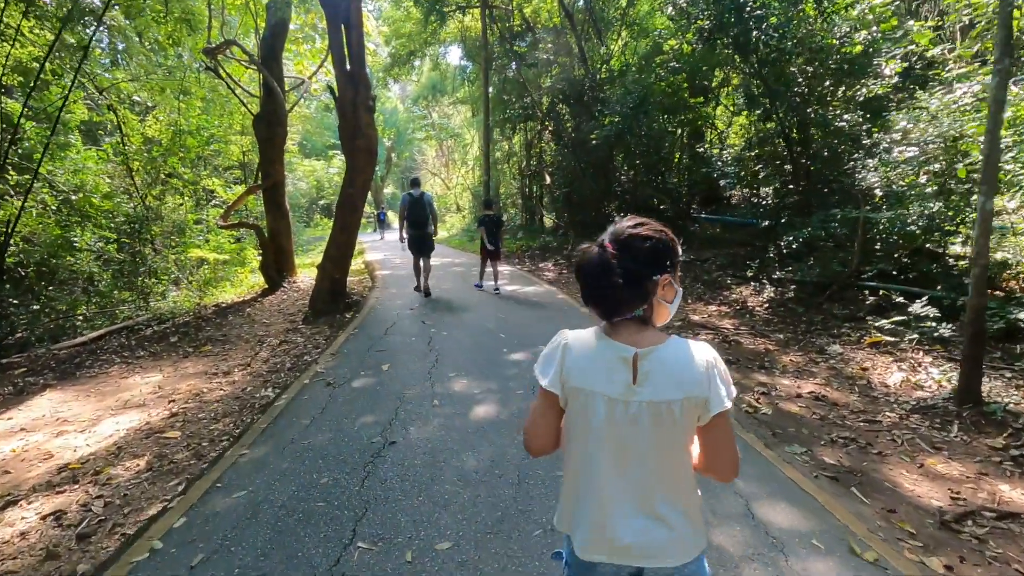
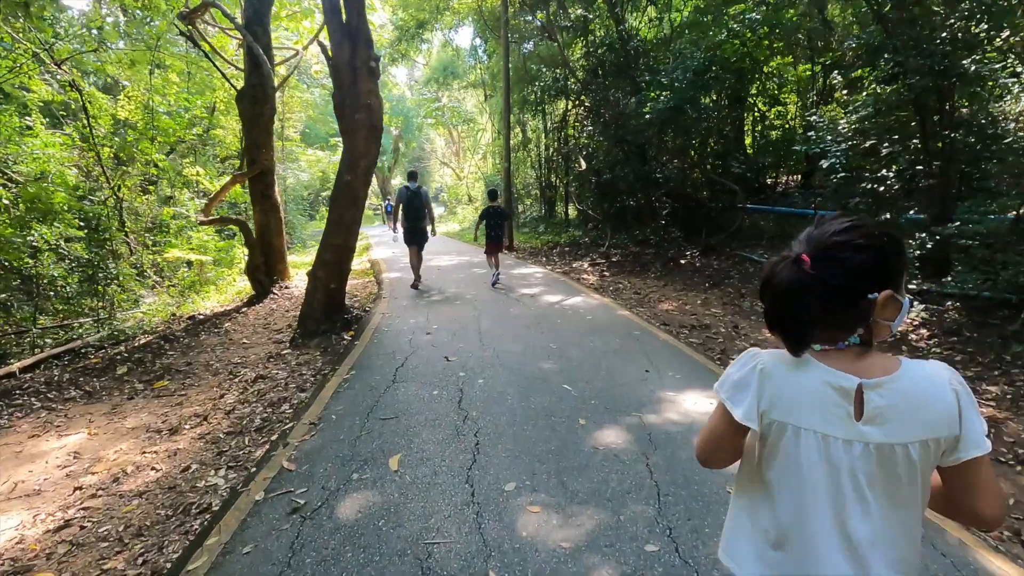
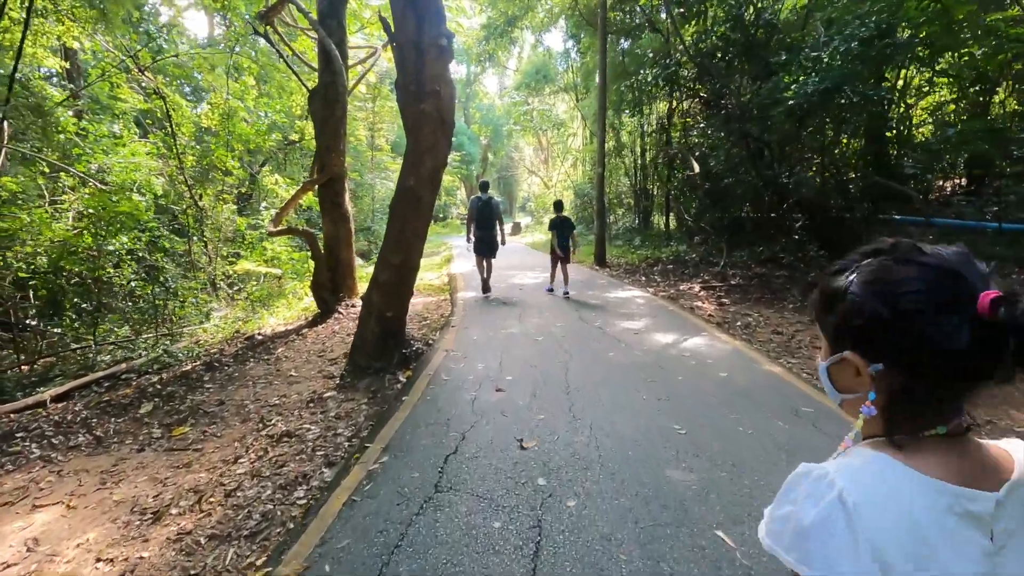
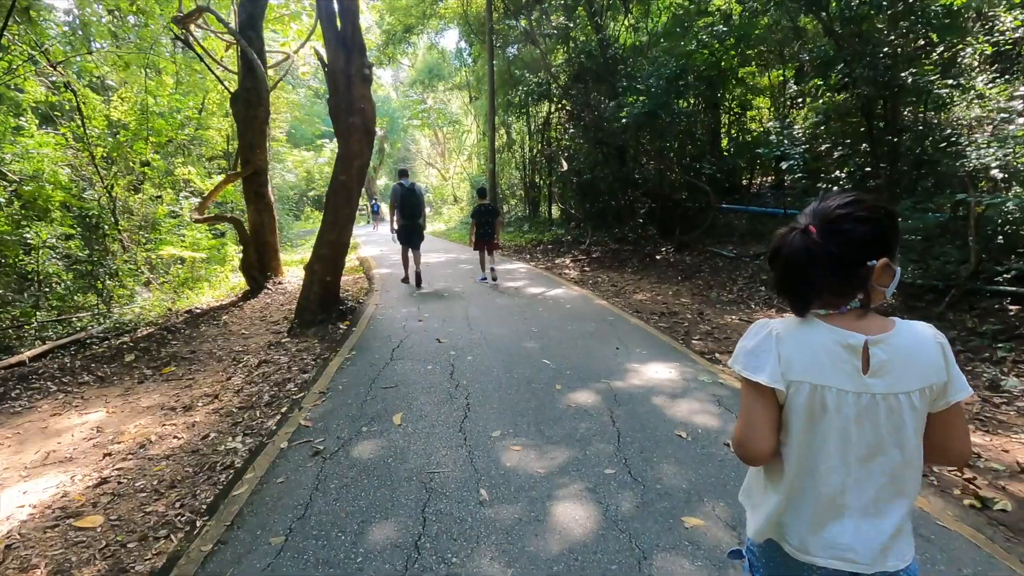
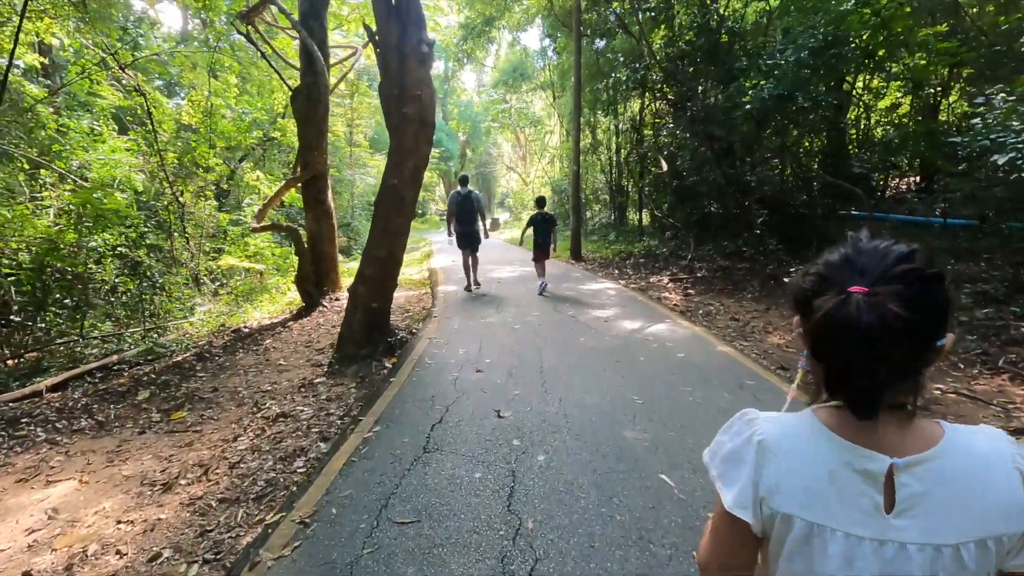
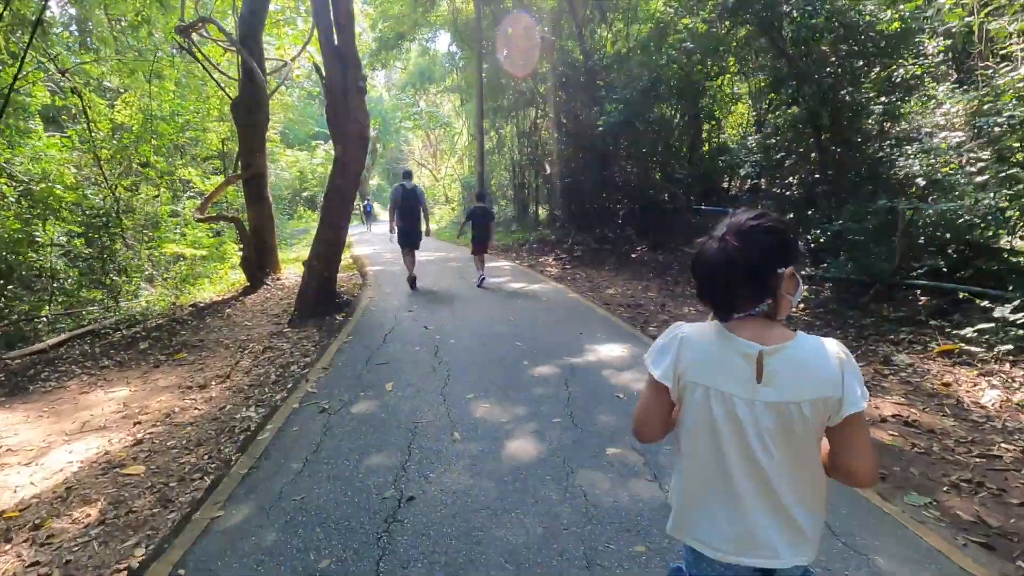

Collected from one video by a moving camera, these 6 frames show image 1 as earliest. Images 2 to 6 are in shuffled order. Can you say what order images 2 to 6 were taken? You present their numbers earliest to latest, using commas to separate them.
6, 4, 2, 5, 3
